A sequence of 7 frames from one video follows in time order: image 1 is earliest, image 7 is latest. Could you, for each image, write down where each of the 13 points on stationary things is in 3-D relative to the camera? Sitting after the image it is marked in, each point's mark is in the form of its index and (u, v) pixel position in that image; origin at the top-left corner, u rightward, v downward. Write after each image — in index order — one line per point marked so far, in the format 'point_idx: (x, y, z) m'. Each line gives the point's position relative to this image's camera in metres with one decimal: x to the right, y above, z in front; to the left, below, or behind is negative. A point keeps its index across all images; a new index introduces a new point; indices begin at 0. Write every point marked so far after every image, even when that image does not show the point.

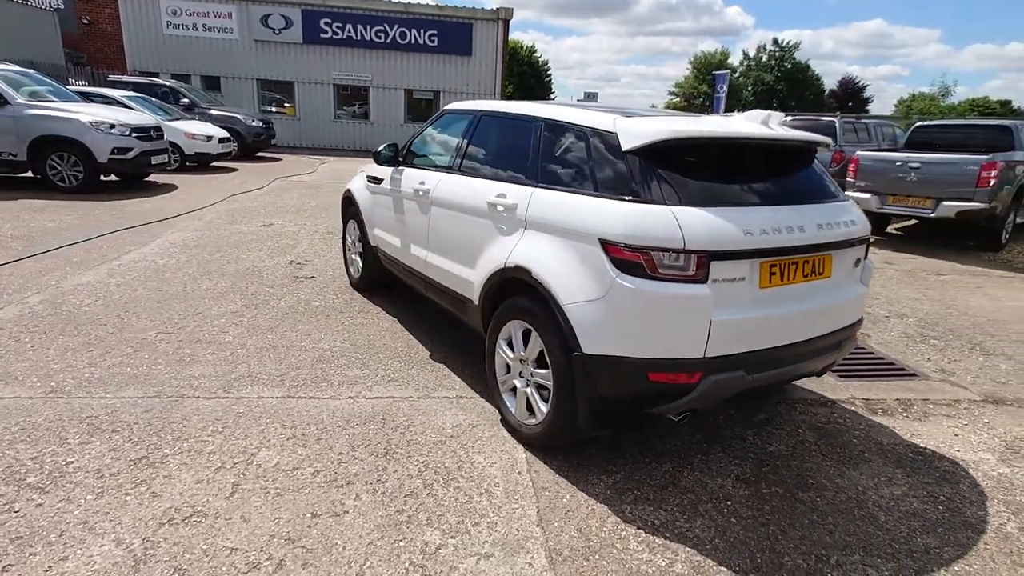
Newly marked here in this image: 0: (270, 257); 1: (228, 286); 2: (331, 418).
0: (-3.0, +0.4, +6.9) m
1: (-2.9, 0.0, +5.7) m
2: (-1.1, -0.8, +3.4) m
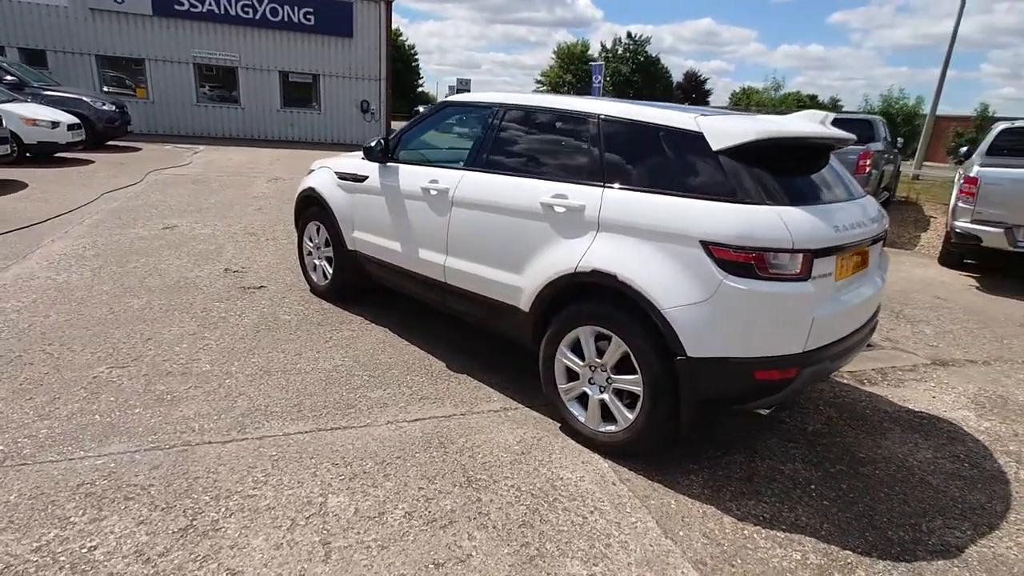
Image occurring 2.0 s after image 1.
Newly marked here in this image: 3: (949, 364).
0: (-3.4, +0.2, +6.0) m
1: (-3.0, -0.1, +4.9) m
2: (-0.7, -0.9, +3.0) m
3: (+3.8, -0.7, +4.8) m
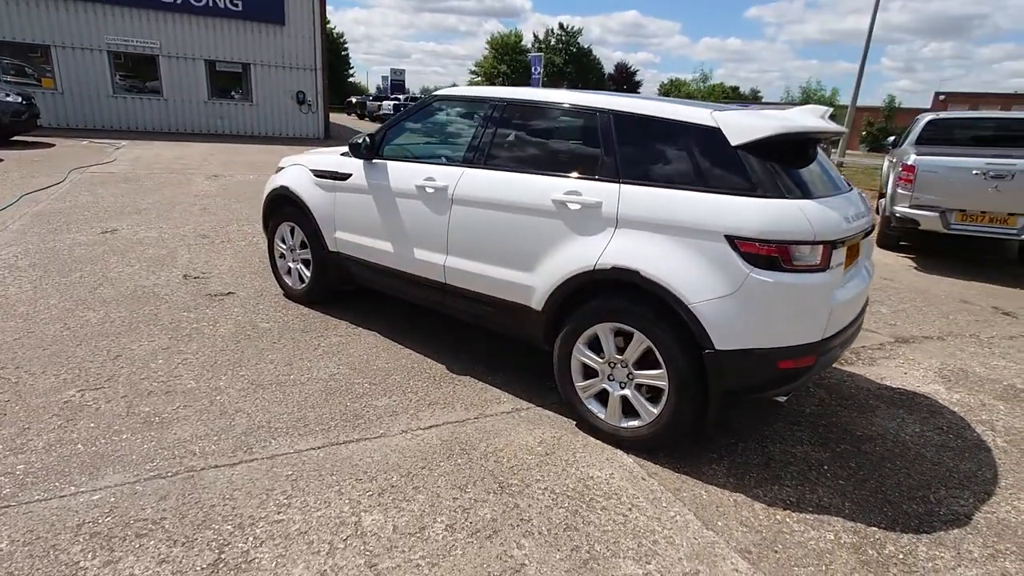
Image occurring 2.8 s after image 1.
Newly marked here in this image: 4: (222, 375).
0: (-3.6, +0.1, +5.6) m
1: (-3.1, -0.2, +4.5) m
2: (-0.6, -0.9, +2.9) m
3: (+3.7, -0.5, +5.2) m
4: (-1.9, -0.6, +3.7) m
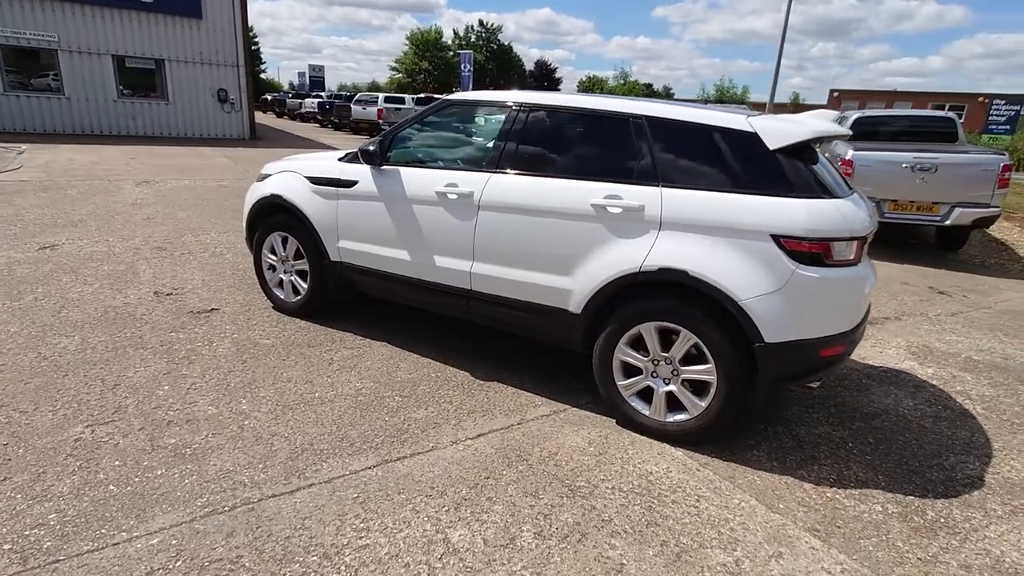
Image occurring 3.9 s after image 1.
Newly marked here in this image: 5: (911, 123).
0: (-3.6, 0.0, +5.1) m
1: (-3.0, -0.4, +4.1) m
2: (-0.2, -0.9, +2.9) m
3: (+3.7, -0.3, +5.7) m
4: (-1.7, -0.7, +3.5) m
5: (+6.7, +2.8, +9.4) m
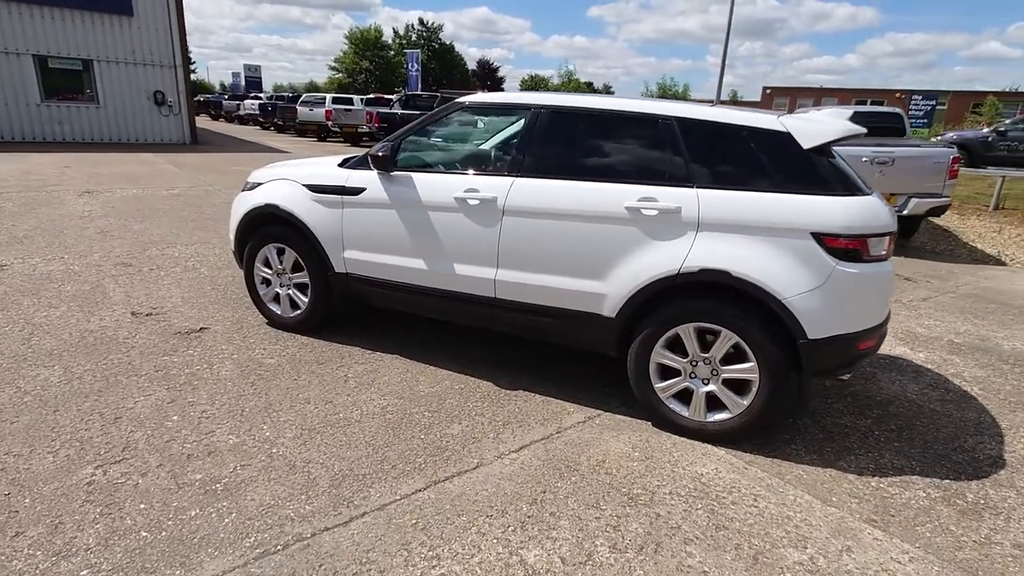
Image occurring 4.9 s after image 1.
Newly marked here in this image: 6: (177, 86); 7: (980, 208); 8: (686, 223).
0: (-3.5, -0.2, +4.7) m
1: (-2.8, -0.5, +3.8) m
2: (+0.1, -1.0, +2.8) m
3: (+3.6, -0.2, +5.9) m
4: (-1.4, -0.8, +3.2) m
5: (+6.2, +3.0, +9.9) m
6: (-11.8, +7.1, +19.8) m
7: (+9.7, +1.7, +11.7) m
8: (+1.0, +0.4, +3.1) m
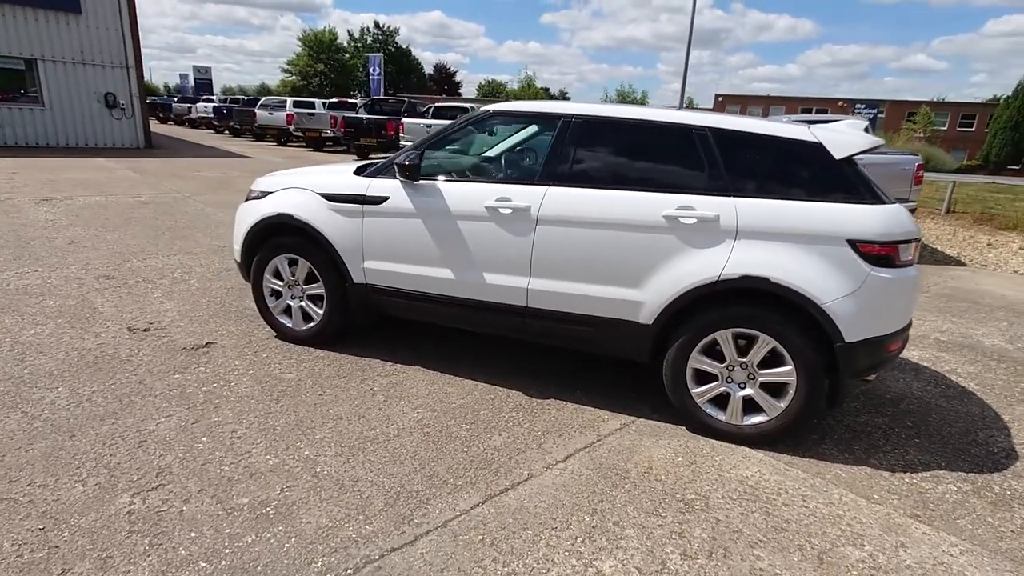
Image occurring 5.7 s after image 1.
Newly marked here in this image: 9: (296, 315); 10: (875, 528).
0: (-3.4, -0.3, +4.4) m
1: (-2.6, -0.6, +3.6) m
2: (+0.3, -1.0, +2.8) m
3: (+3.7, -0.3, +6.2) m
4: (-1.2, -0.9, +3.1) m
5: (+5.9, +3.0, +10.4) m
6: (-12.9, +6.8, +18.9) m
7: (+9.3, +1.7, +12.4) m
8: (+1.2, +0.3, +3.2) m
9: (-1.7, -0.2, +4.3) m
10: (+1.7, -1.1, +2.7) m
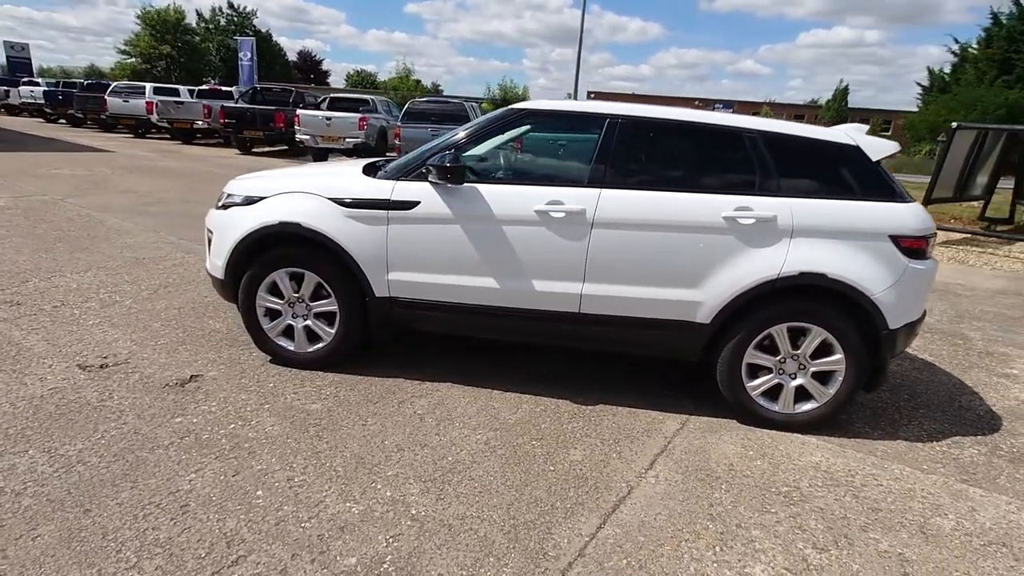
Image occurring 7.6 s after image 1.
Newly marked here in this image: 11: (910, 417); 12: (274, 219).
0: (-3.2, -0.5, +3.6) m
1: (-2.2, -0.8, +2.9) m
2: (+0.9, -1.1, +2.8) m
3: (+3.4, -0.1, +6.8) m
4: (-0.7, -1.0, +2.8) m
5: (+4.5, +3.3, +11.3) m
6: (-15.8, +6.2, +15.6) m
7: (+7.4, +2.2, +14.0) m
8: (+1.6, +0.3, +3.3) m
9: (-1.4, -0.3, +3.8) m
10: (+2.3, -1.1, +2.9) m
11: (+2.7, -0.9, +3.8) m
12: (-1.6, +0.5, +3.7) m
